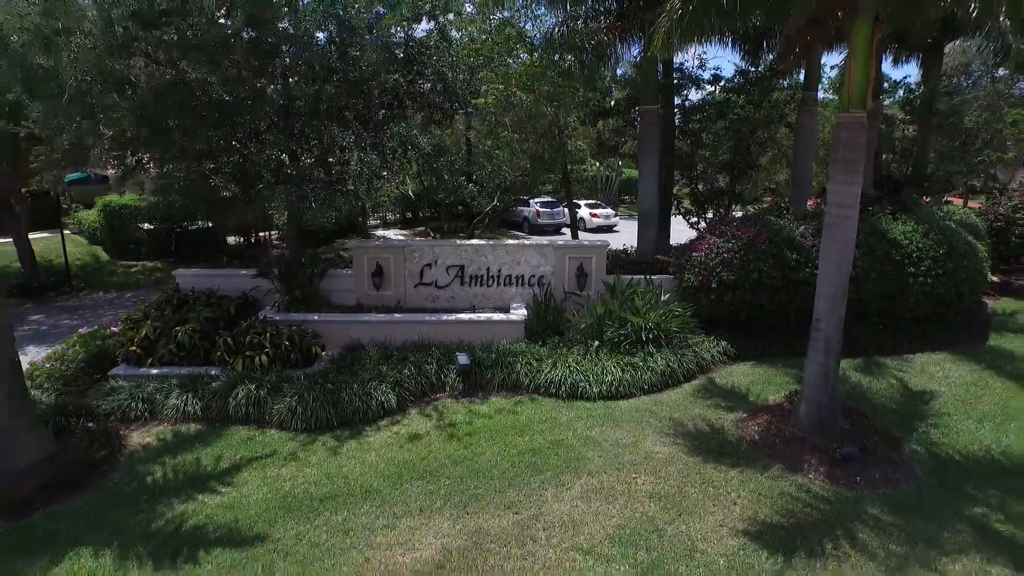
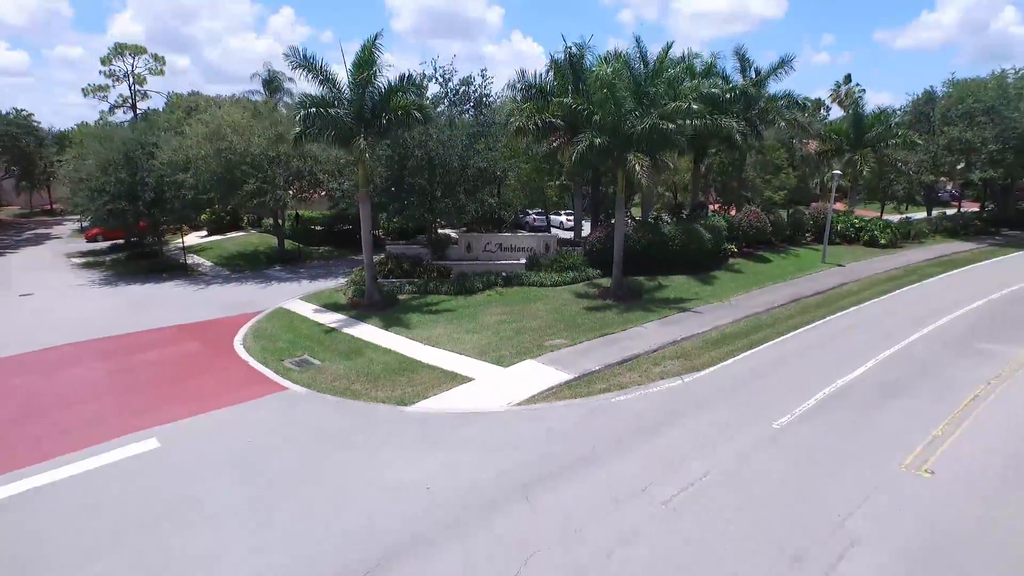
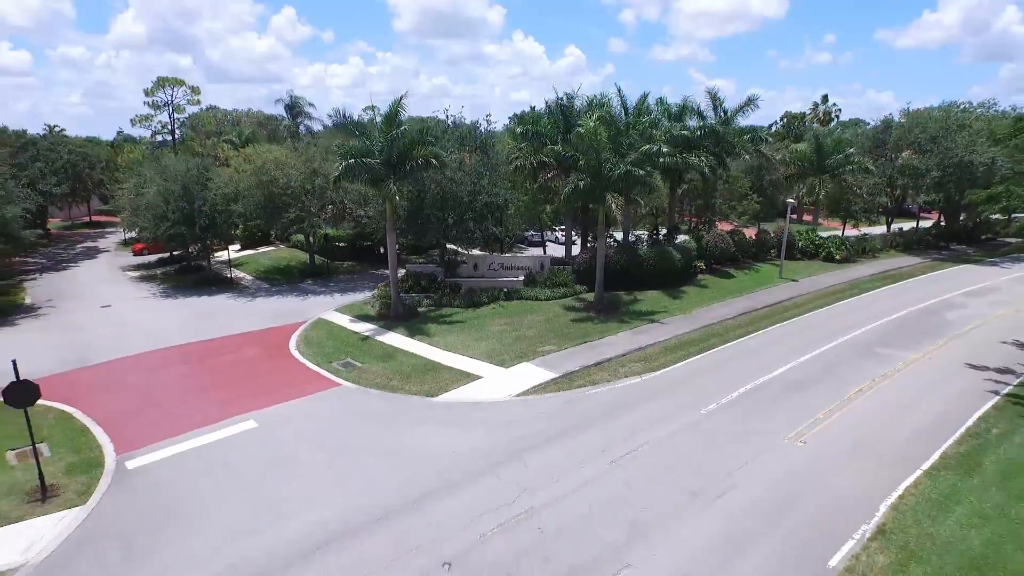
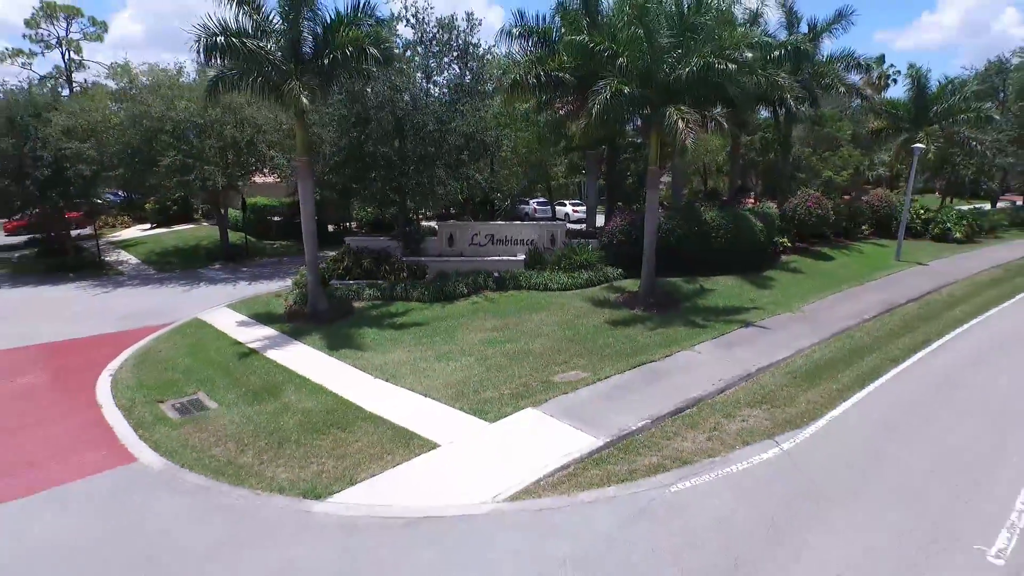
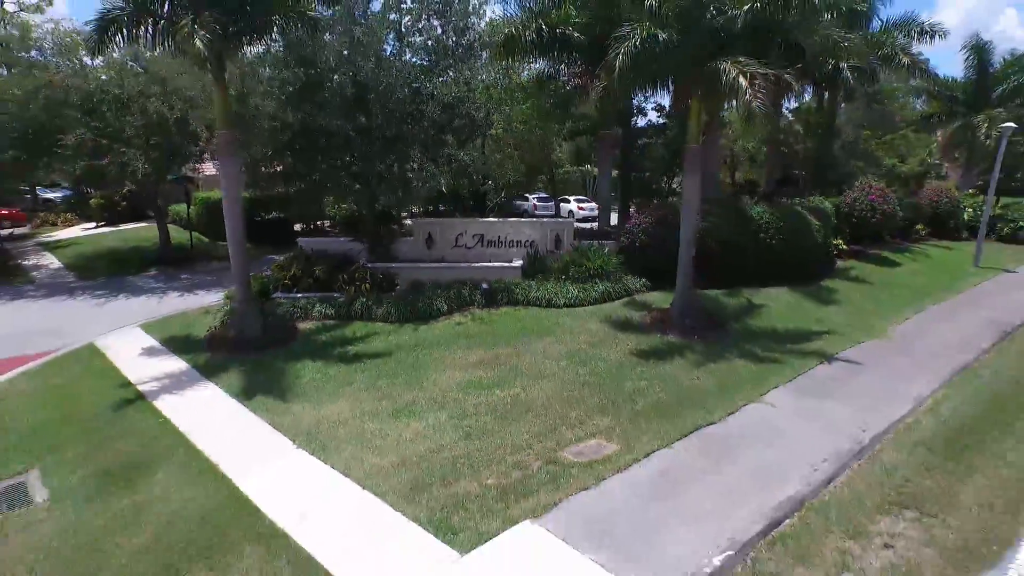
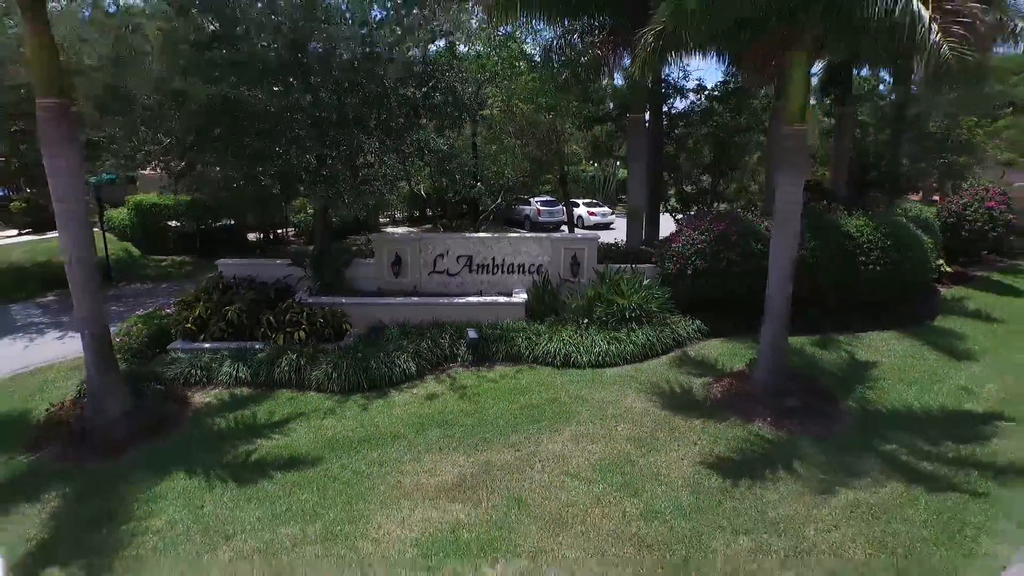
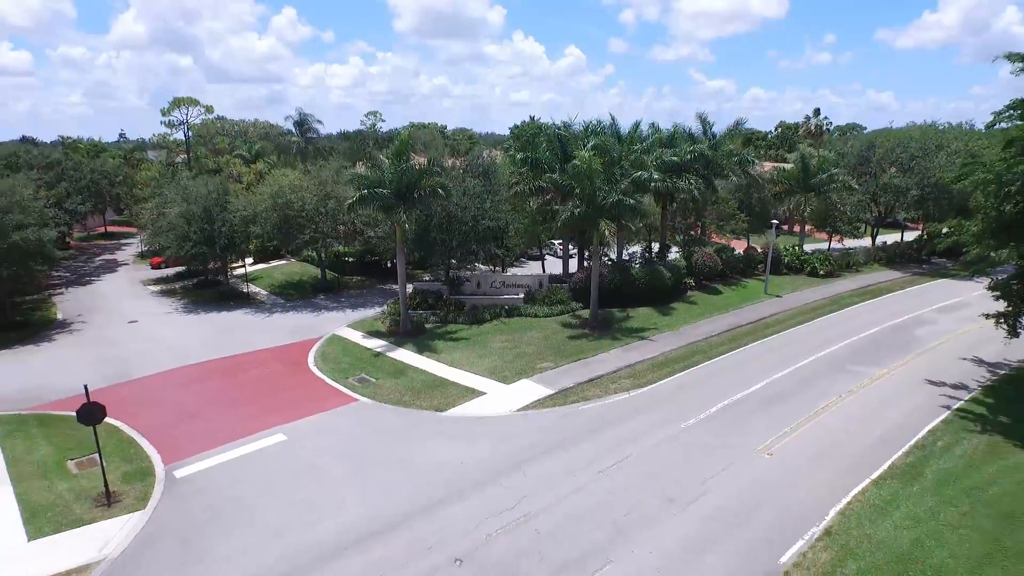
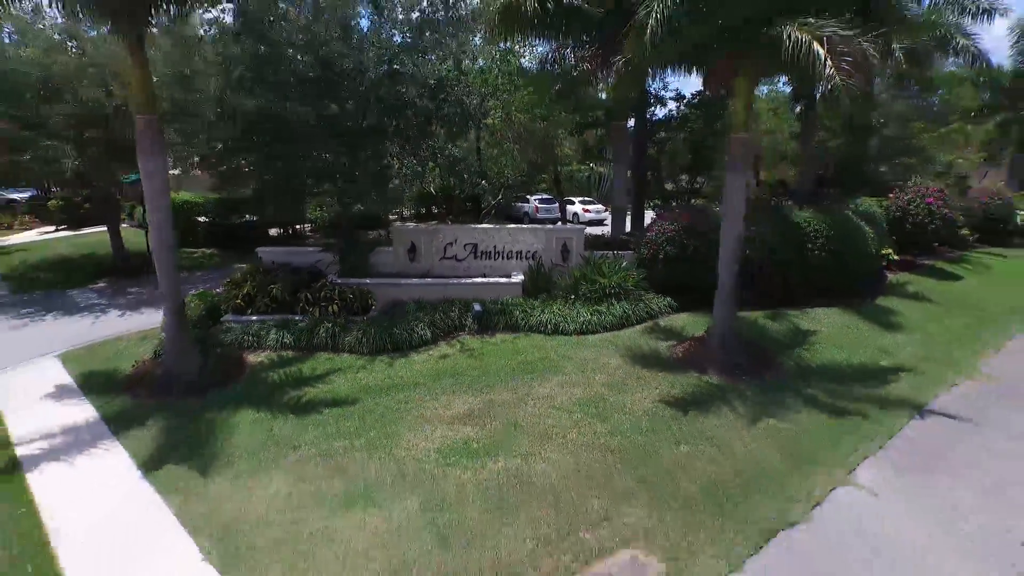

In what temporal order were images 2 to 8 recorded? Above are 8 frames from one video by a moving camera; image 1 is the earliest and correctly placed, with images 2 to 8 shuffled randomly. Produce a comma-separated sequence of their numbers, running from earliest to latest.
6, 8, 5, 4, 2, 3, 7
